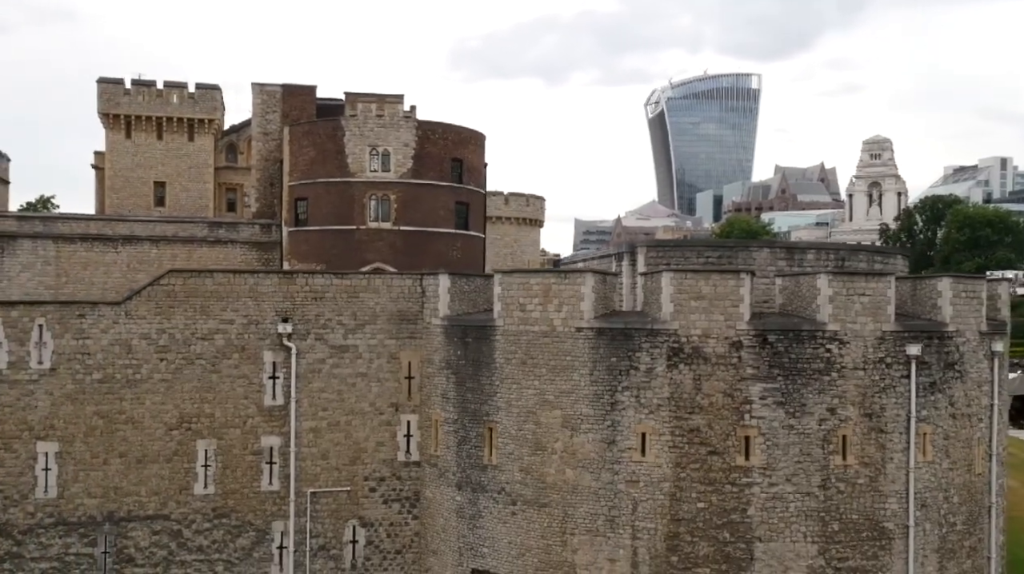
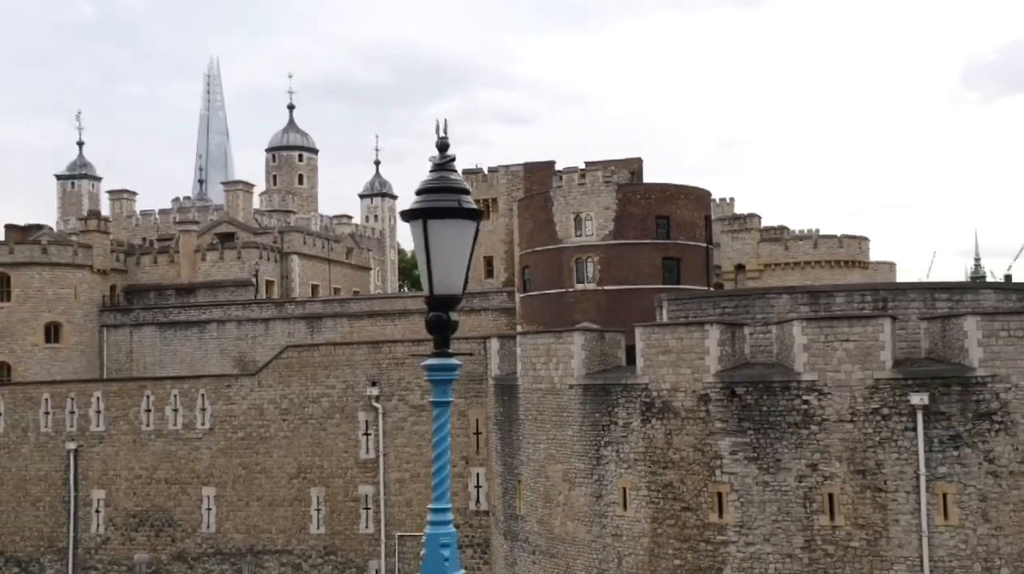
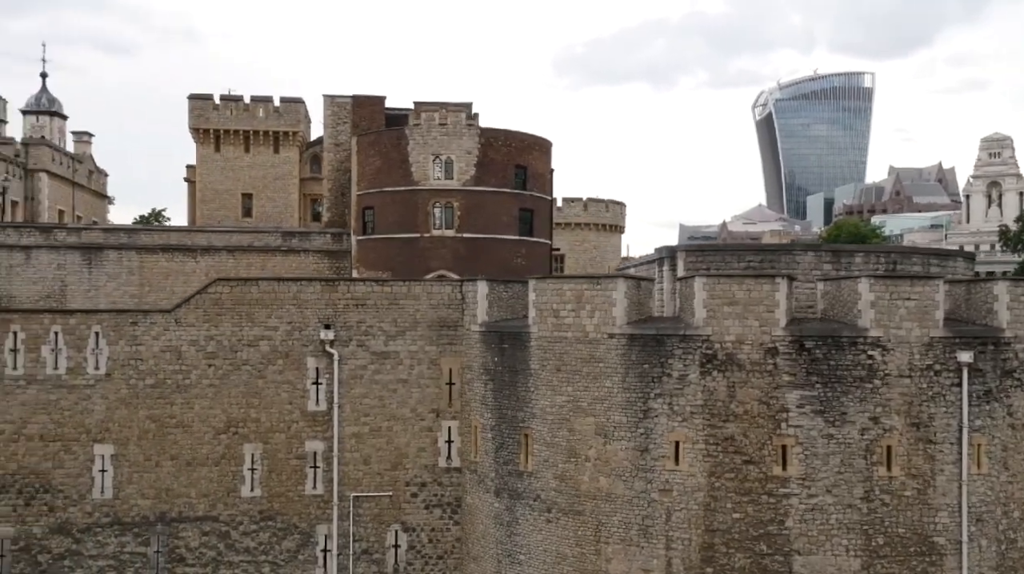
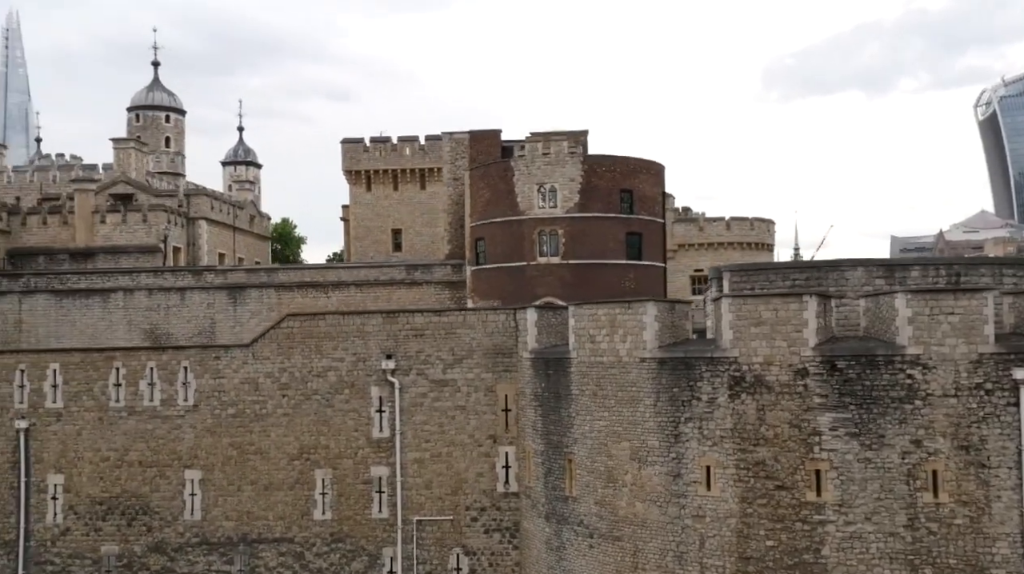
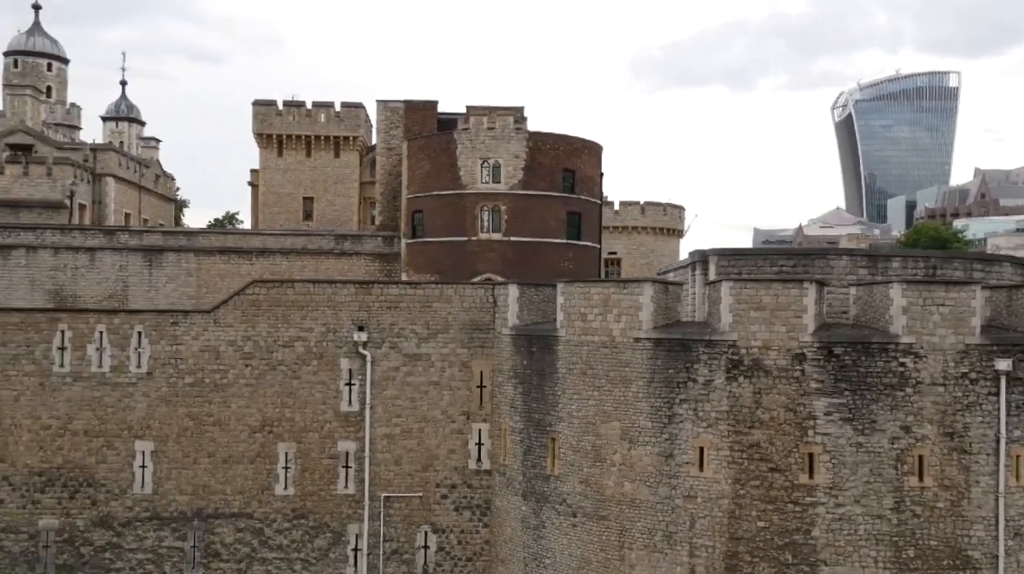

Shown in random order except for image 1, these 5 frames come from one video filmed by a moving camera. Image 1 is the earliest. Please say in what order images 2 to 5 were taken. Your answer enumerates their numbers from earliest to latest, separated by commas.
3, 5, 4, 2
